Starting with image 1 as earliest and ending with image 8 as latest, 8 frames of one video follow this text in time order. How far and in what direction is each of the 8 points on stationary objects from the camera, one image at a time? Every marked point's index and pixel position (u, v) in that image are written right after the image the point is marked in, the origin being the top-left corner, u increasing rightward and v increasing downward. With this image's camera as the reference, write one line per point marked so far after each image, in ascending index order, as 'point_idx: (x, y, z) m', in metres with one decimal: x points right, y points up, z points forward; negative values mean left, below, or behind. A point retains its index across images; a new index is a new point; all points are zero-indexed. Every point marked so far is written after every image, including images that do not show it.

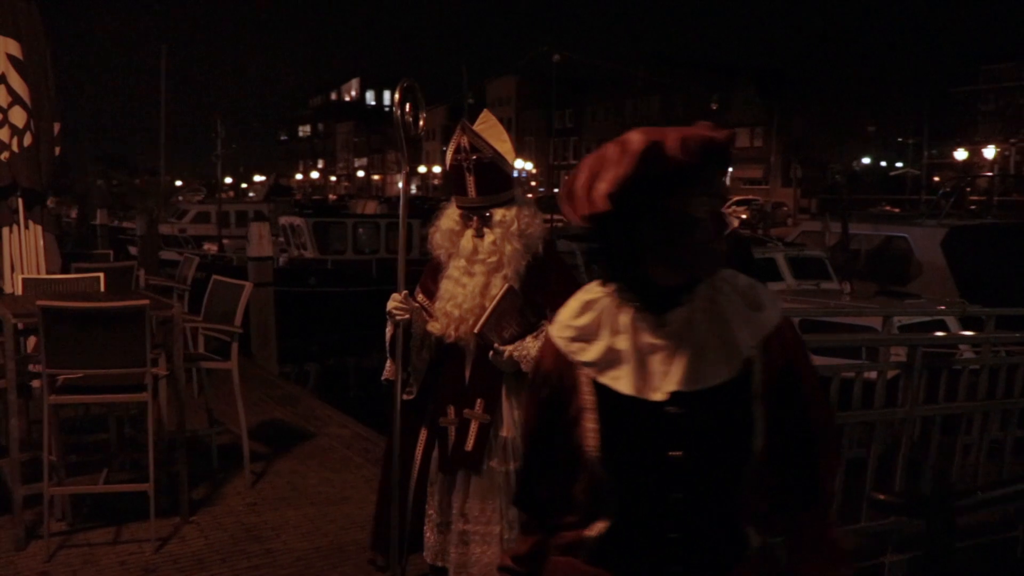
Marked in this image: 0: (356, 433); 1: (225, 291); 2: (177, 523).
0: (-1.1, -1.0, +6.6) m
1: (-1.6, 0.0, +5.4) m
2: (-1.7, -1.2, +4.8) m
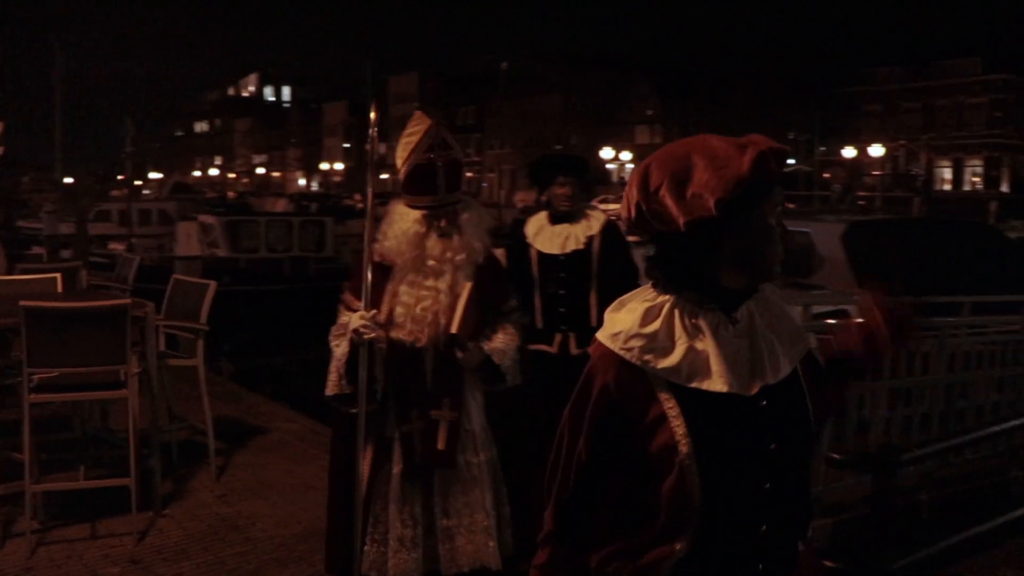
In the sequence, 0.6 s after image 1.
0: (-1.5, -1.0, +6.7) m
1: (-1.9, 0.0, +5.5) m
2: (-1.9, -1.2, +4.9) m
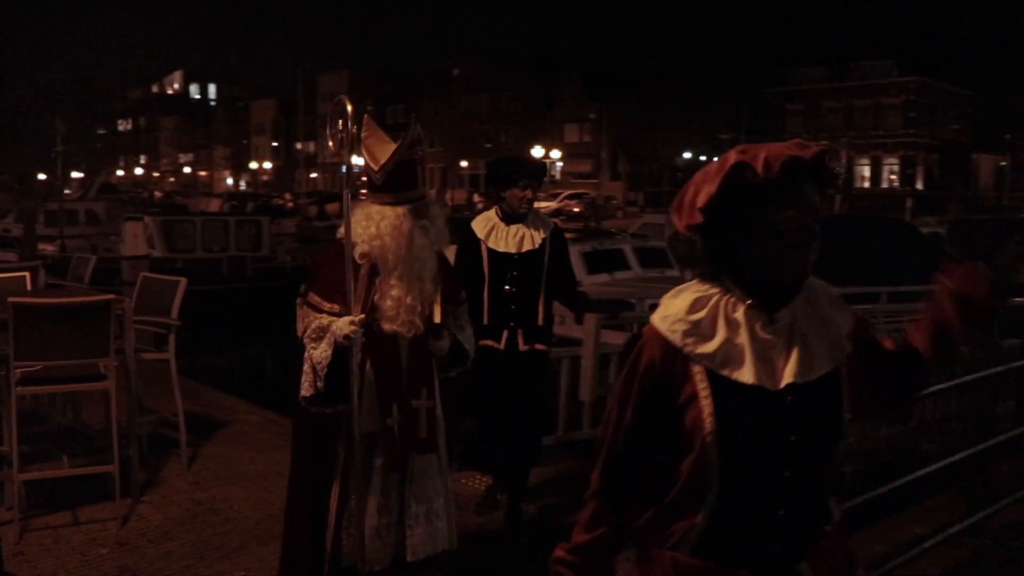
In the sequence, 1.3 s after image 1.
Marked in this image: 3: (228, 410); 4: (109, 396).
0: (-1.8, -1.0, +7.0) m
1: (-2.1, 0.0, +5.7) m
2: (-2.1, -1.2, +5.1) m
3: (-2.2, -0.9, +7.2) m
4: (-2.1, -0.6, +4.9) m
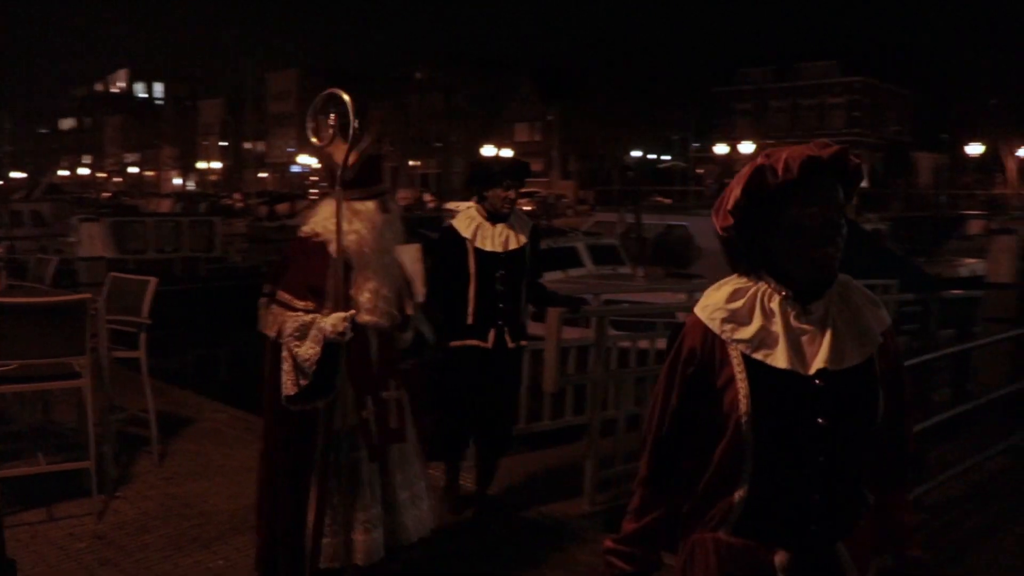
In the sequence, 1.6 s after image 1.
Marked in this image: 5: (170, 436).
0: (-2.1, -0.9, +7.1) m
1: (-2.3, 0.0, +5.8) m
2: (-2.2, -1.2, +5.2) m
3: (-2.4, -0.9, +7.3) m
4: (-2.2, -0.5, +5.0) m
5: (-2.3, -1.0, +6.5) m
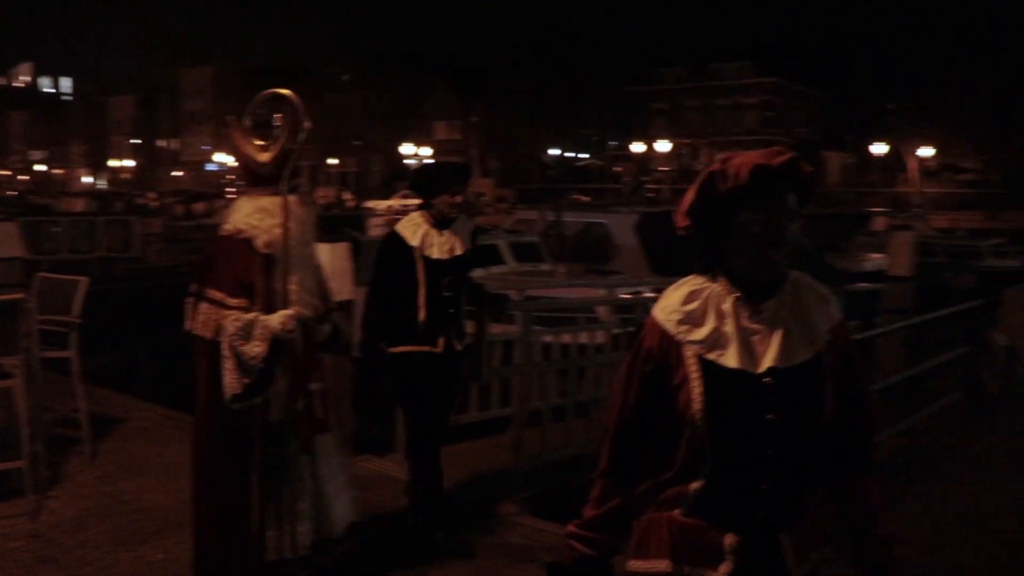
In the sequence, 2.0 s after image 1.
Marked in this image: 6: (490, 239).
0: (-2.6, -0.9, +7.1) m
1: (-2.8, 0.0, +5.8) m
2: (-2.6, -1.2, +5.2) m
3: (-3.0, -0.9, +7.3) m
4: (-2.6, -0.5, +5.0) m
5: (-2.8, -1.0, +6.5) m
6: (-0.3, +0.6, +12.4) m
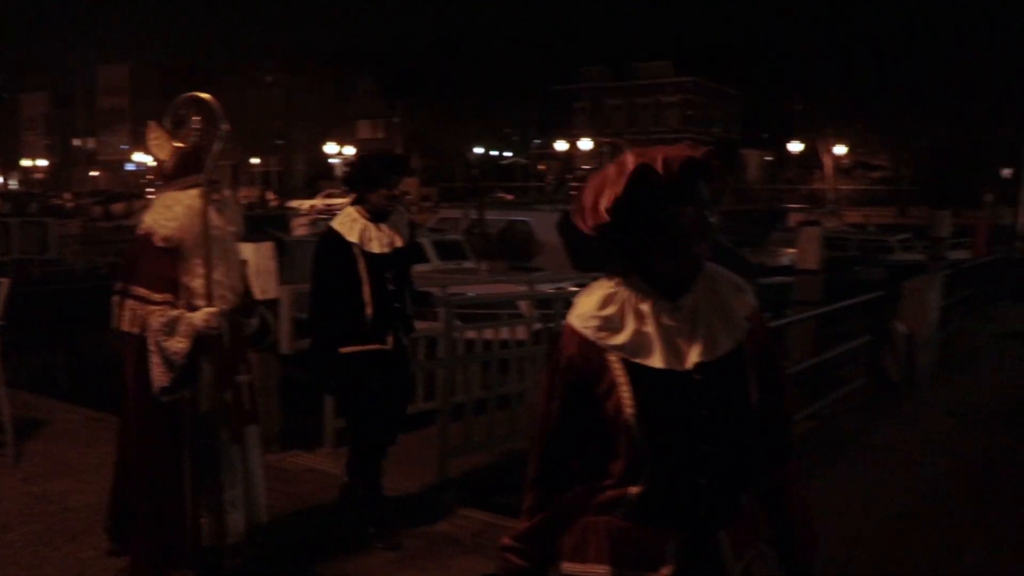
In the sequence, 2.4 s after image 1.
0: (-3.2, -1.0, +7.1) m
1: (-3.2, 0.0, +5.8) m
2: (-3.0, -1.2, +5.2) m
3: (-3.6, -0.9, +7.2) m
4: (-3.0, -0.6, +5.0) m
5: (-3.3, -1.0, +6.5) m
6: (-1.3, +0.7, +12.6) m
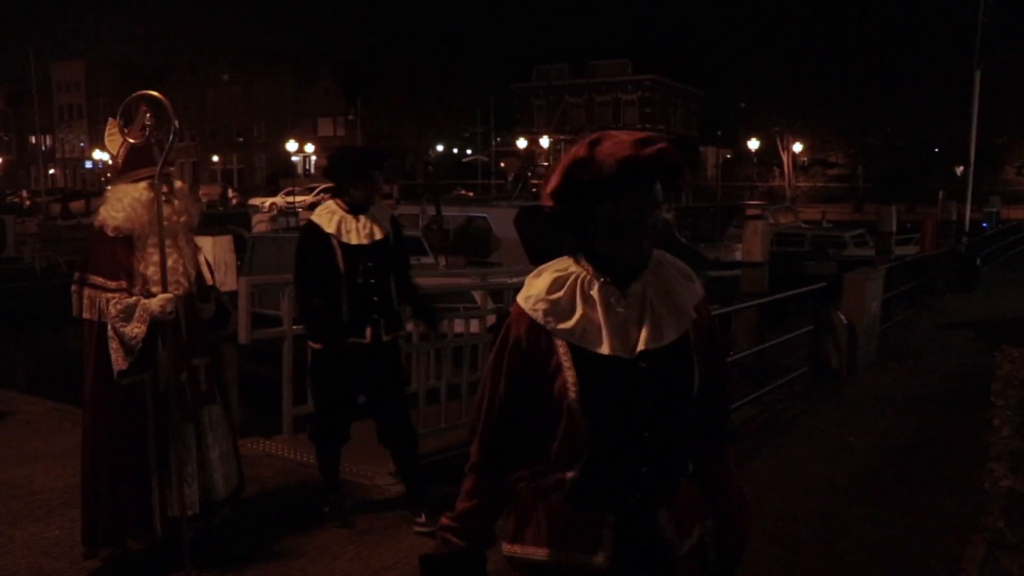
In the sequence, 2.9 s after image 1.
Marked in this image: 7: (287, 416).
0: (-3.5, -0.9, +7.2) m
1: (-3.6, 0.0, +5.9) m
2: (-3.3, -1.1, +5.4) m
3: (-3.9, -0.9, +7.4) m
4: (-3.3, -0.5, +5.1) m
5: (-3.7, -1.0, +6.6) m
6: (-1.8, +0.7, +12.8) m
7: (-1.6, -0.9, +6.6) m
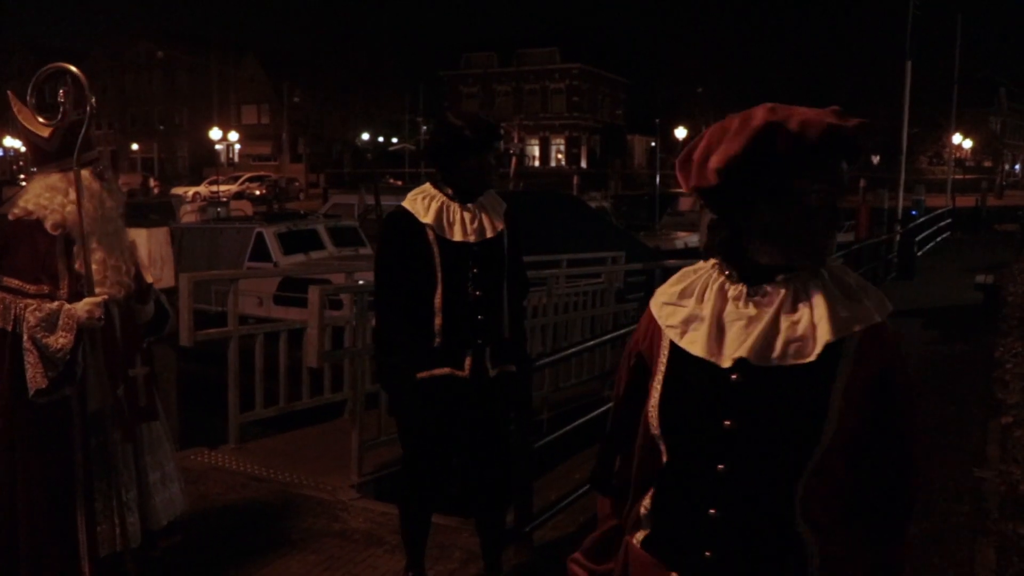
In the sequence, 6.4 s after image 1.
0: (-3.8, -0.9, +6.5) m
1: (-3.7, 0.0, +5.2) m
2: (-3.4, -1.1, +4.7) m
3: (-4.2, -0.9, +6.6) m
4: (-3.4, -0.5, +4.4) m
5: (-3.9, -1.0, +5.9) m
6: (-2.5, +0.8, +12.2) m
7: (-1.8, -0.9, +6.0) m
